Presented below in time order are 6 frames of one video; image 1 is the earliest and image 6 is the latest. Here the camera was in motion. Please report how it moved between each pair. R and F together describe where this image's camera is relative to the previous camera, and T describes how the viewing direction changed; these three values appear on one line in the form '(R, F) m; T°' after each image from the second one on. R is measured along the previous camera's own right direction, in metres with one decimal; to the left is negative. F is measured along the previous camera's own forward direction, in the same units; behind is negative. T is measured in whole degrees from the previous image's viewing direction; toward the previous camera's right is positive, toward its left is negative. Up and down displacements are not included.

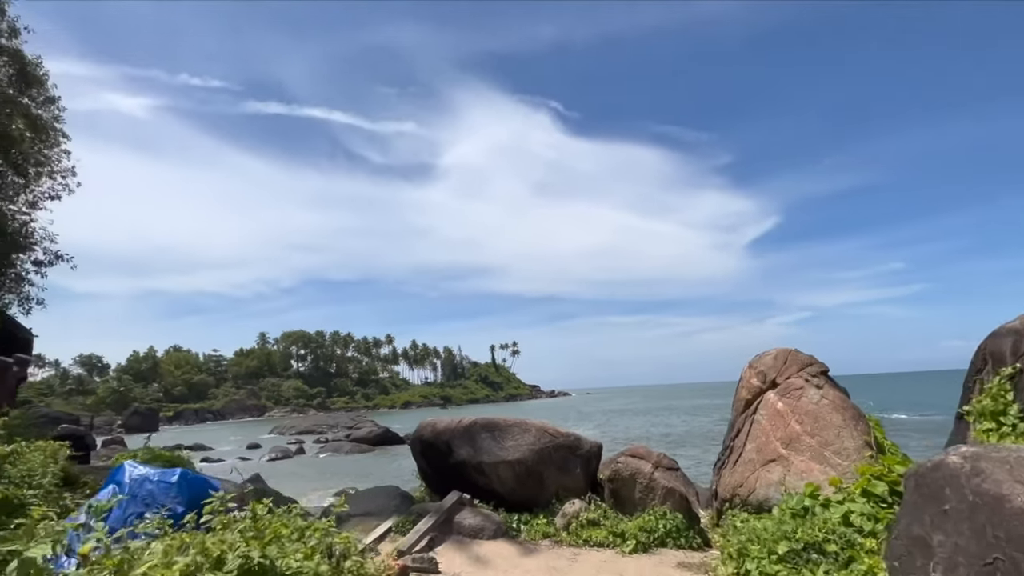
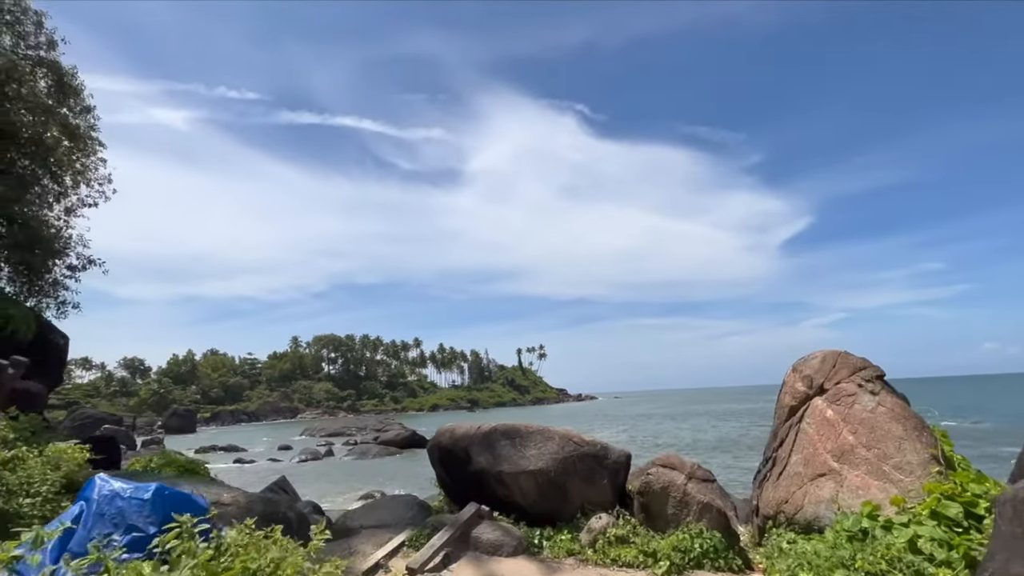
(+0.1, +0.5) m; -3°
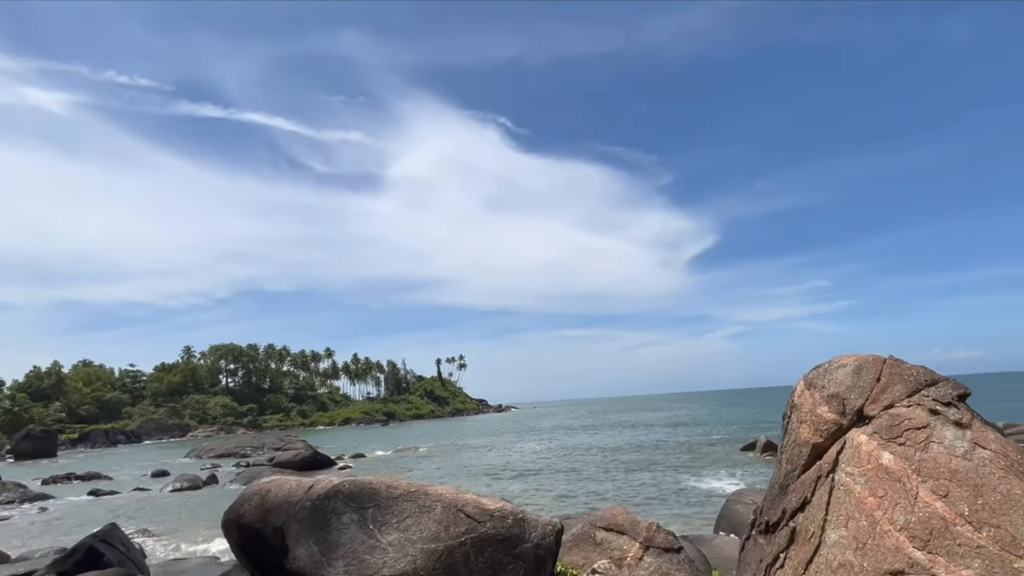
(+0.6, +3.1) m; +9°
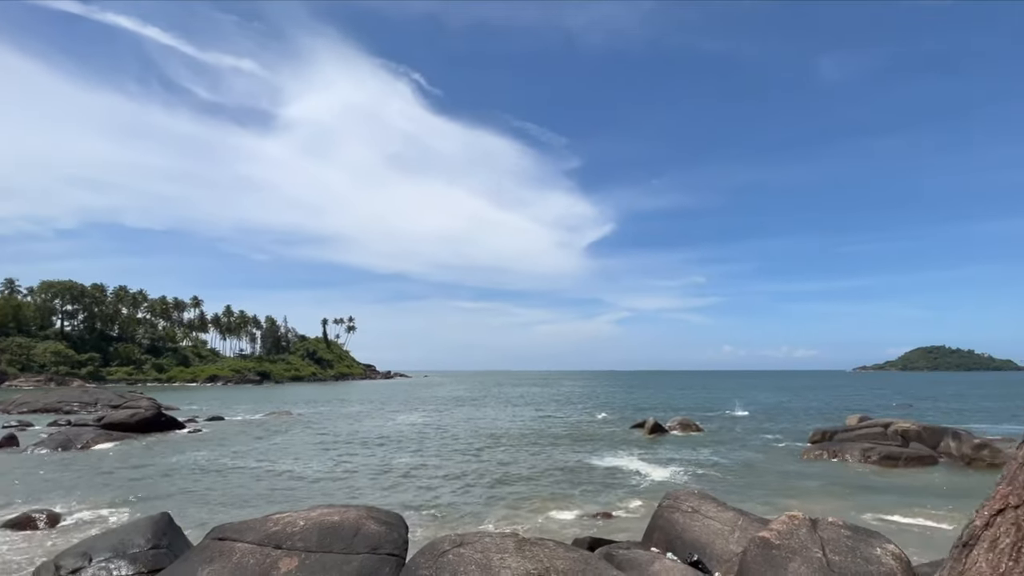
(+0.1, +3.7) m; +12°
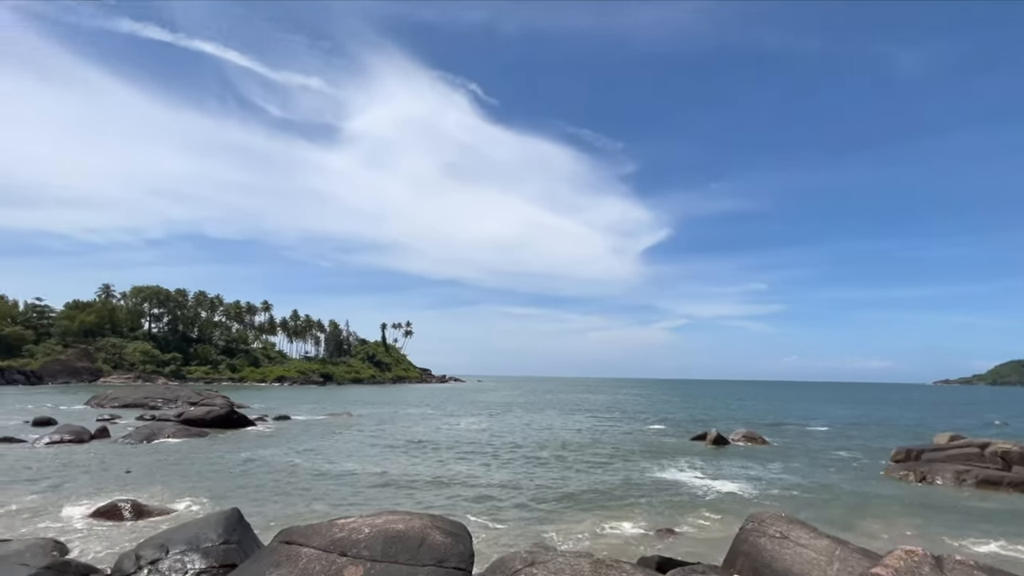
(-0.3, +0.4) m; -6°
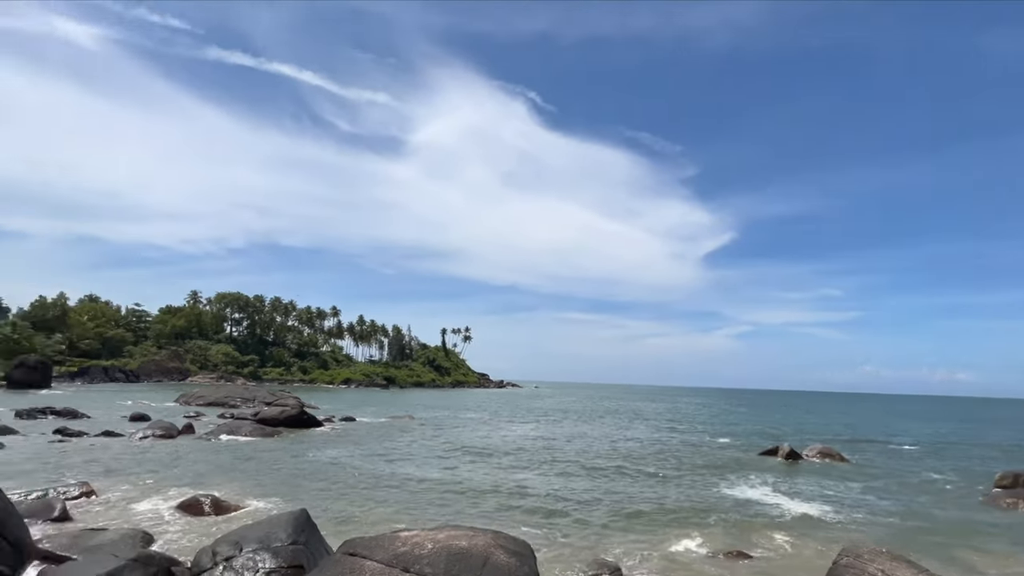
(-0.1, +0.4) m; -7°
